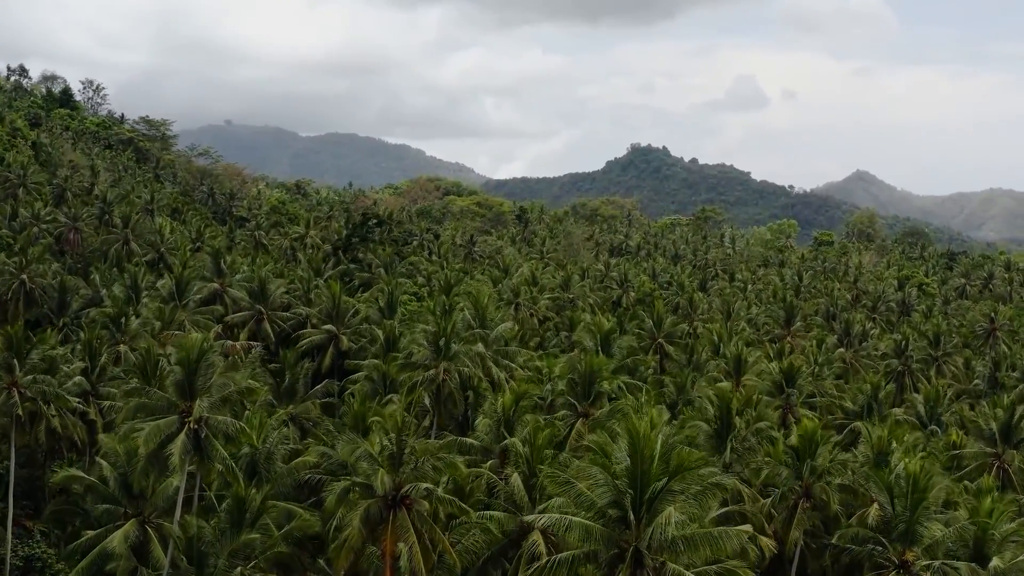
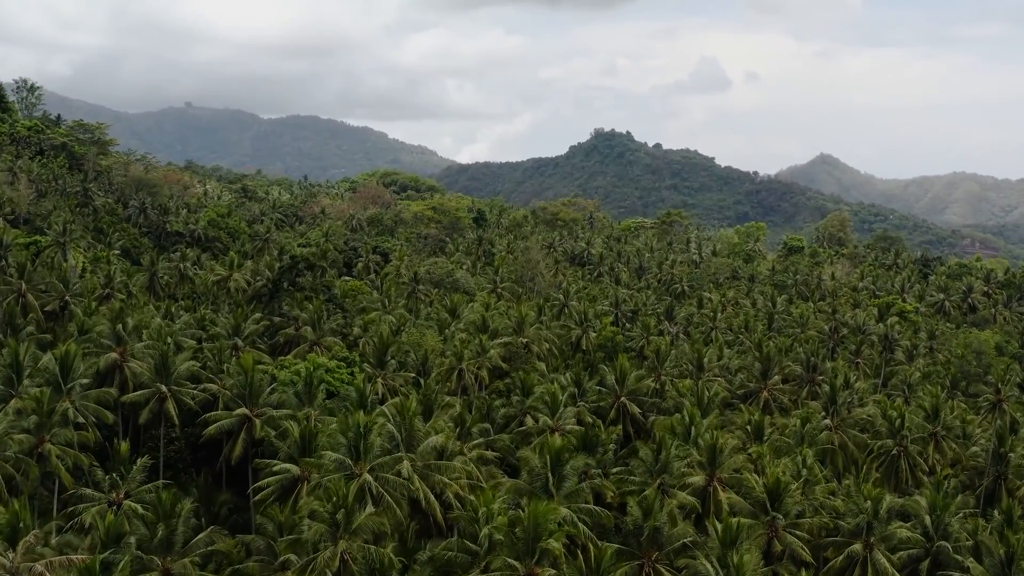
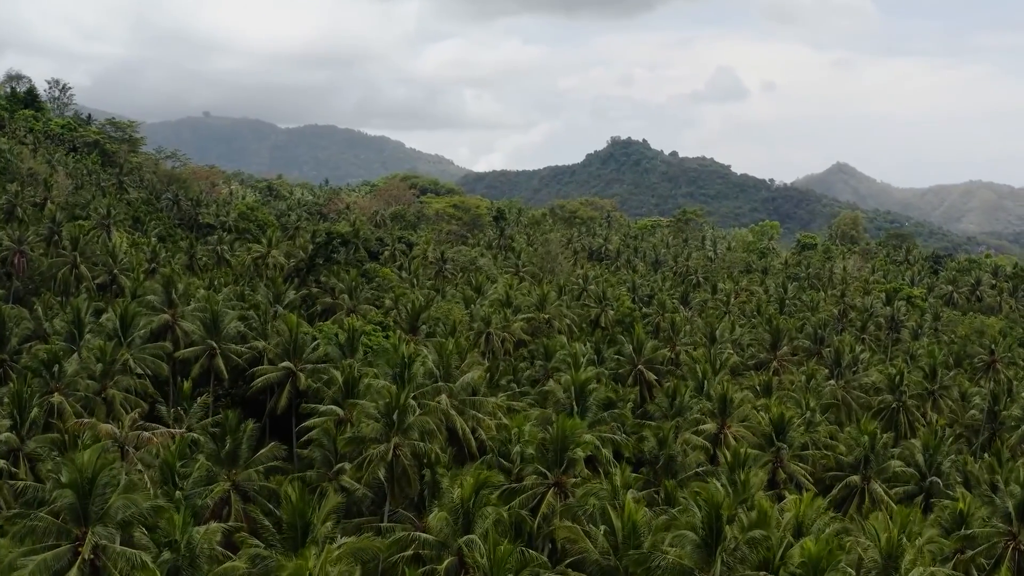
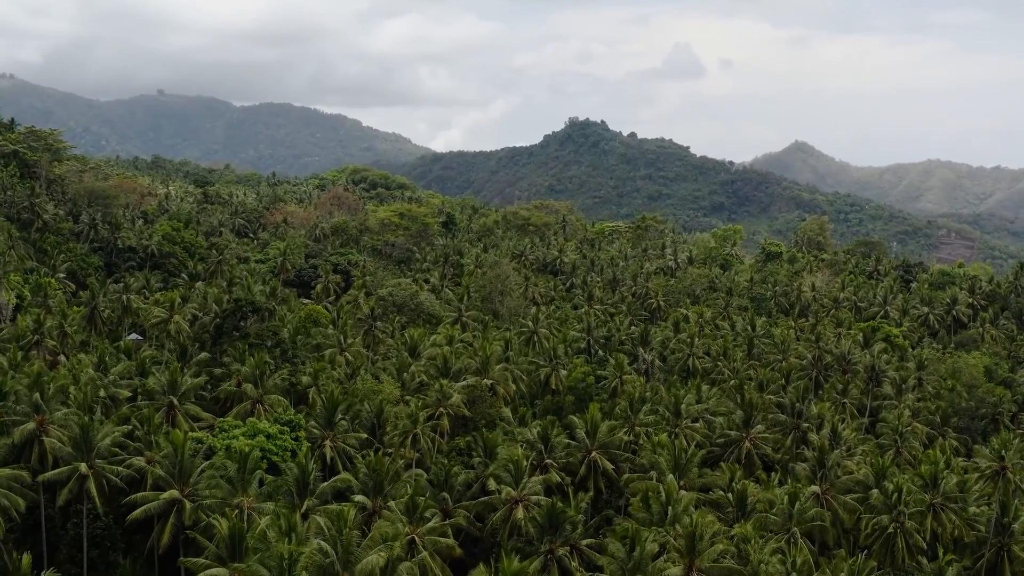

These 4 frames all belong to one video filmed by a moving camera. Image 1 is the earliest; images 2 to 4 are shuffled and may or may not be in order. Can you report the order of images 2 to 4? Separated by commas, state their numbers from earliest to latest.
3, 2, 4
